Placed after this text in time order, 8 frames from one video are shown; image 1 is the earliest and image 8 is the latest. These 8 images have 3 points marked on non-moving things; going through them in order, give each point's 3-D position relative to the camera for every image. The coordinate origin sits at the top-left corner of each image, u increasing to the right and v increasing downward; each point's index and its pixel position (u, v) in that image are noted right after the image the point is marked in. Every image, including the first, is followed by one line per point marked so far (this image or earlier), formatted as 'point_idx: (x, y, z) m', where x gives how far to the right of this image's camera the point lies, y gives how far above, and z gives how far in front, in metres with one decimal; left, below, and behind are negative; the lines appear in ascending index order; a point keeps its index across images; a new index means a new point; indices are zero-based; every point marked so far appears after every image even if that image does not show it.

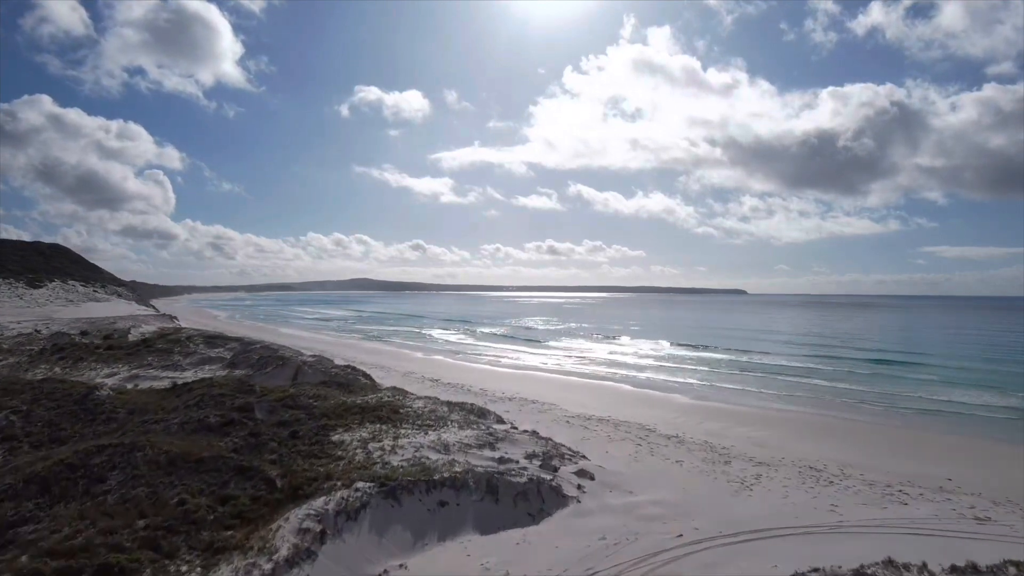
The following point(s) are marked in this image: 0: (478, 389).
0: (-1.3, -4.1, +19.3) m
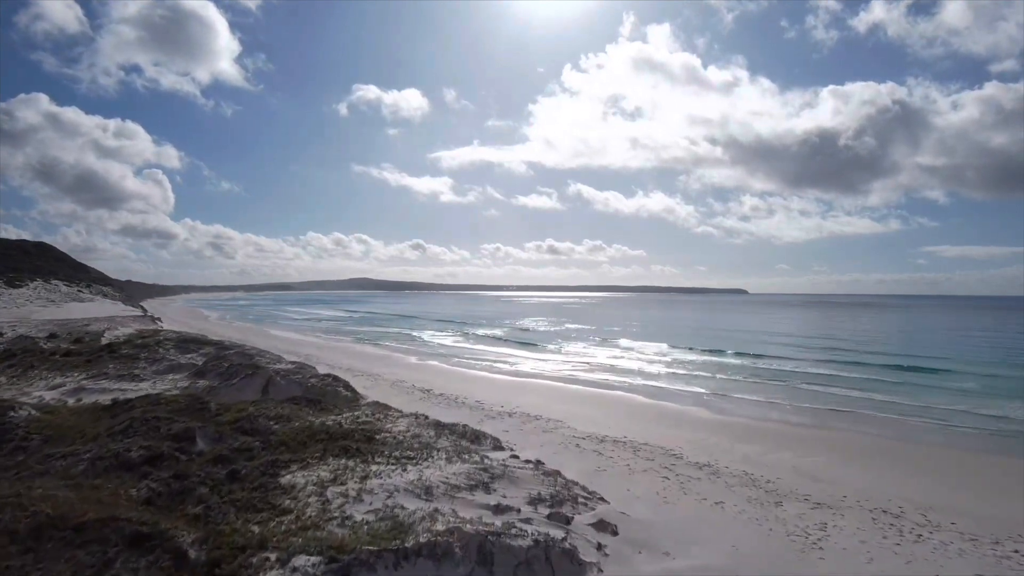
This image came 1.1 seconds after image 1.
0: (-1.4, -4.1, +17.2) m
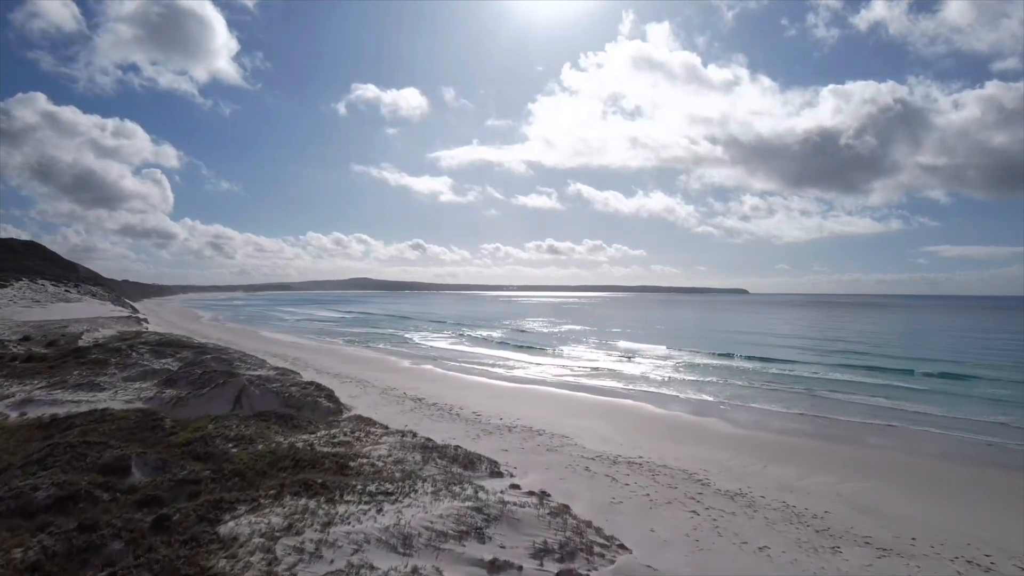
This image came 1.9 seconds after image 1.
0: (-1.4, -4.0, +15.6) m
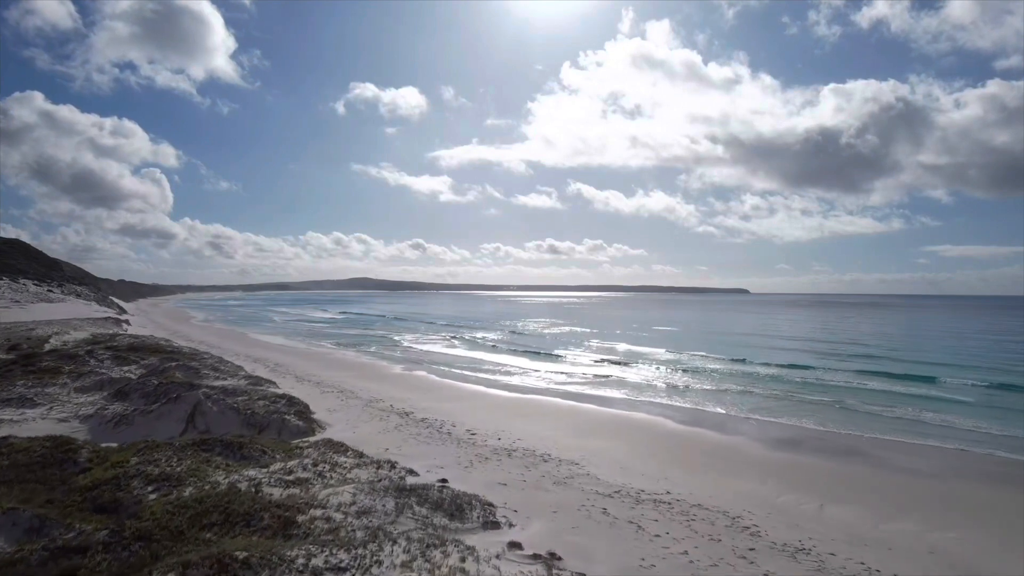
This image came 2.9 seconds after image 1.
0: (-1.4, -4.0, +13.5) m
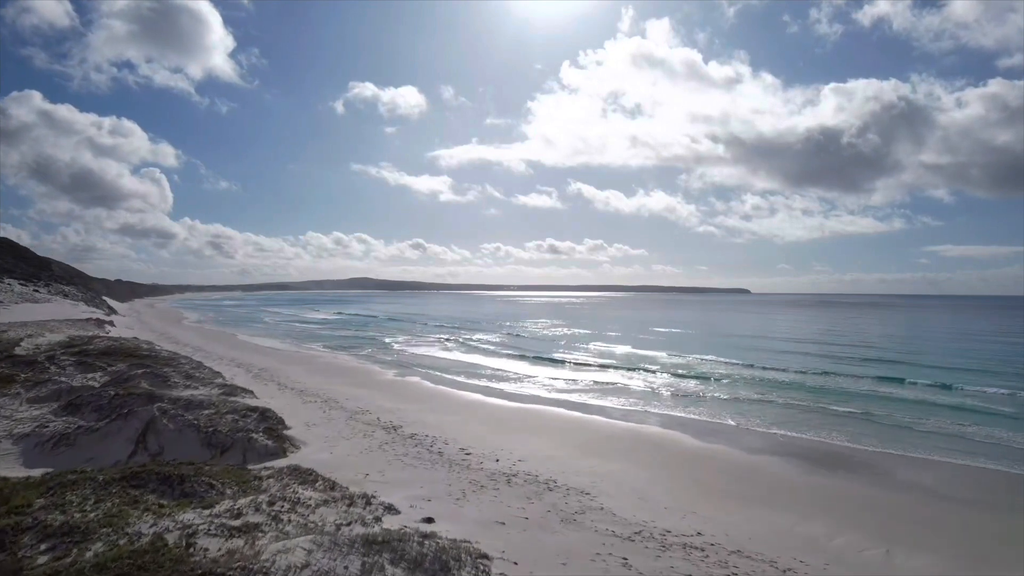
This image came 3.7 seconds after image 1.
0: (-1.4, -4.0, +11.9) m
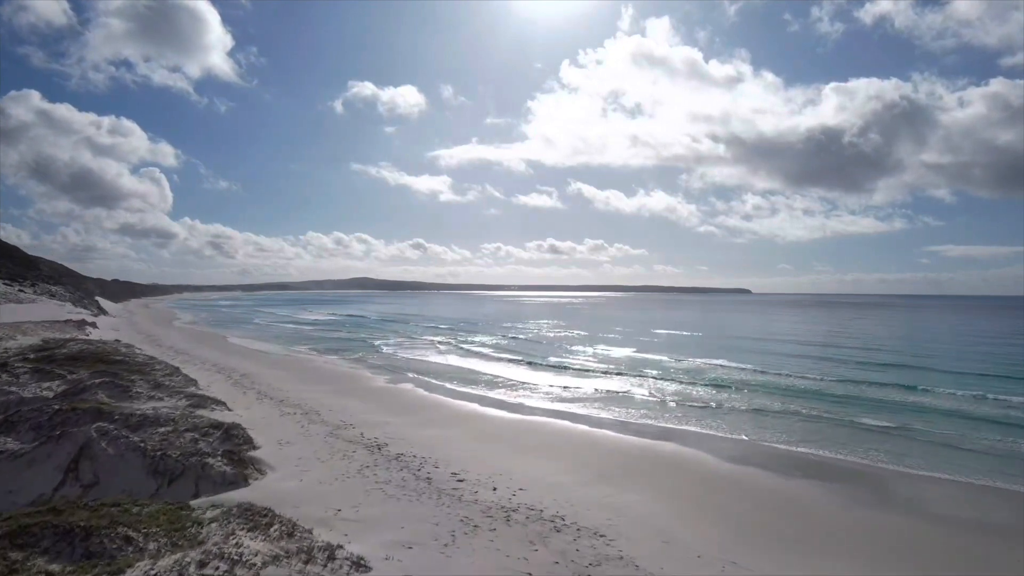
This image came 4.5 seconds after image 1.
0: (-1.4, -4.0, +10.3) m
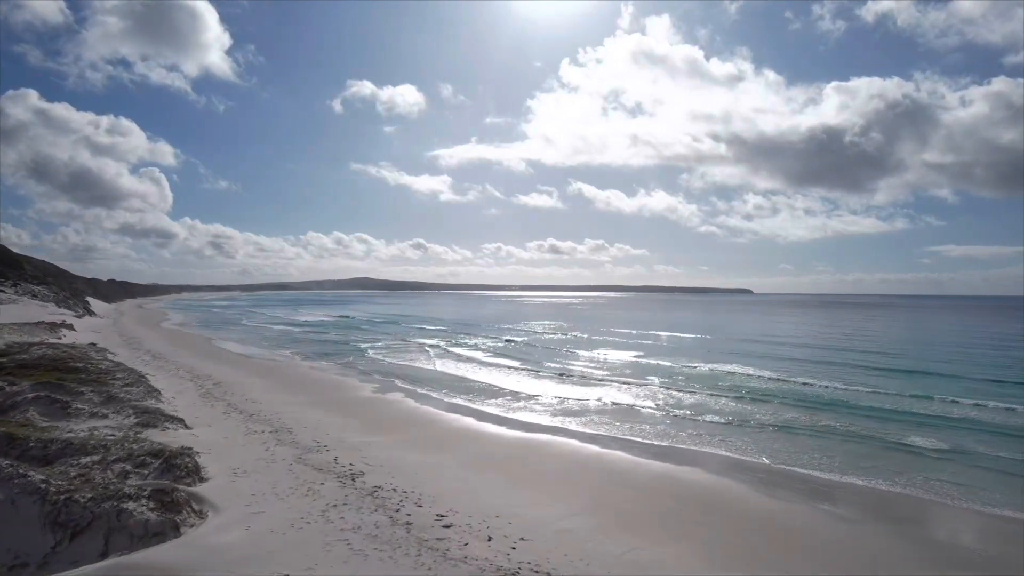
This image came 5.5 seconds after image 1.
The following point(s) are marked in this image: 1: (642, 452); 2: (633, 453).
0: (-1.4, -4.0, +8.3) m
1: (+3.6, -4.5, +13.9) m
2: (+3.3, -4.5, +13.8) m
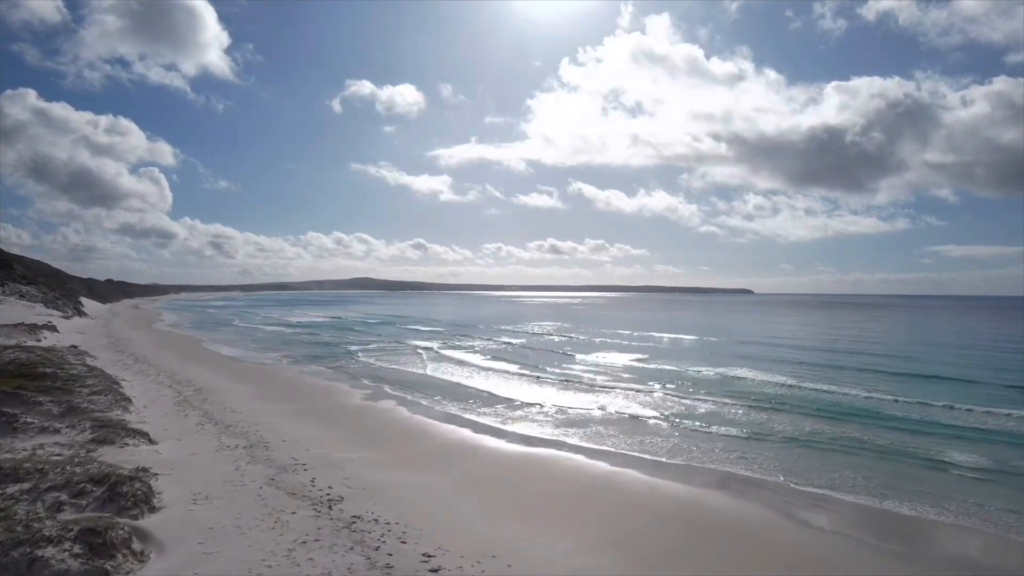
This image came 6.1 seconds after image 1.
0: (-1.4, -4.0, +6.9) m
1: (+3.6, -4.5, +12.6) m
2: (+3.3, -4.5, +12.5) m
